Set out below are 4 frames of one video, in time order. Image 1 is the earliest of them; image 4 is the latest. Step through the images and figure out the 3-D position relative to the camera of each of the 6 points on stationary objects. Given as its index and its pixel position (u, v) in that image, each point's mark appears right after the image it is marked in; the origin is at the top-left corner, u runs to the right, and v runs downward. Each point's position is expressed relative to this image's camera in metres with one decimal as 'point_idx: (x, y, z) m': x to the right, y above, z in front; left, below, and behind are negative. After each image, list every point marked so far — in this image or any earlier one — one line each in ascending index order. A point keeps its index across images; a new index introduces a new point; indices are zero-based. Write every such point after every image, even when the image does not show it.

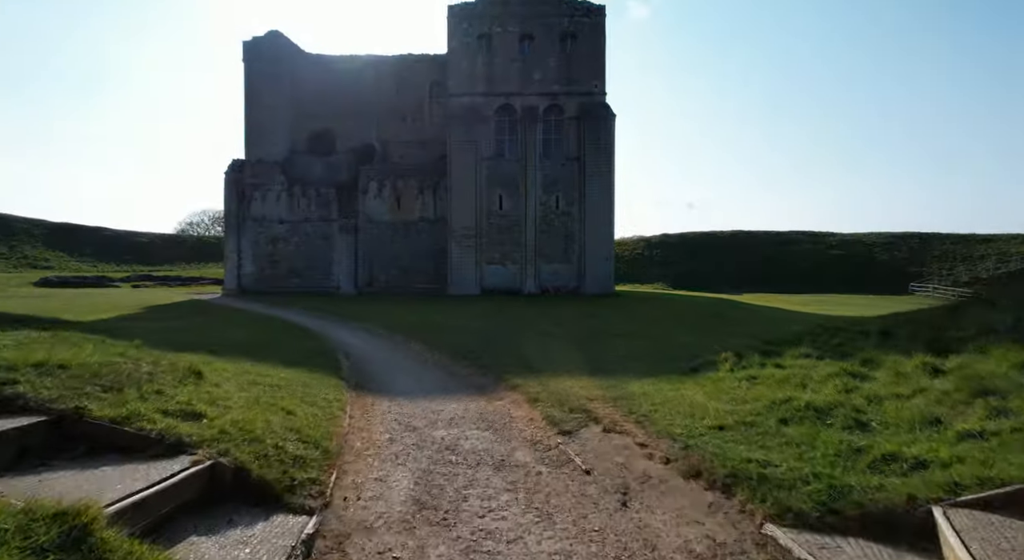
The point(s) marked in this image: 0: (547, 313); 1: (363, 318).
0: (+1.2, -1.0, +19.8) m
1: (-4.4, -1.0, +17.2) m
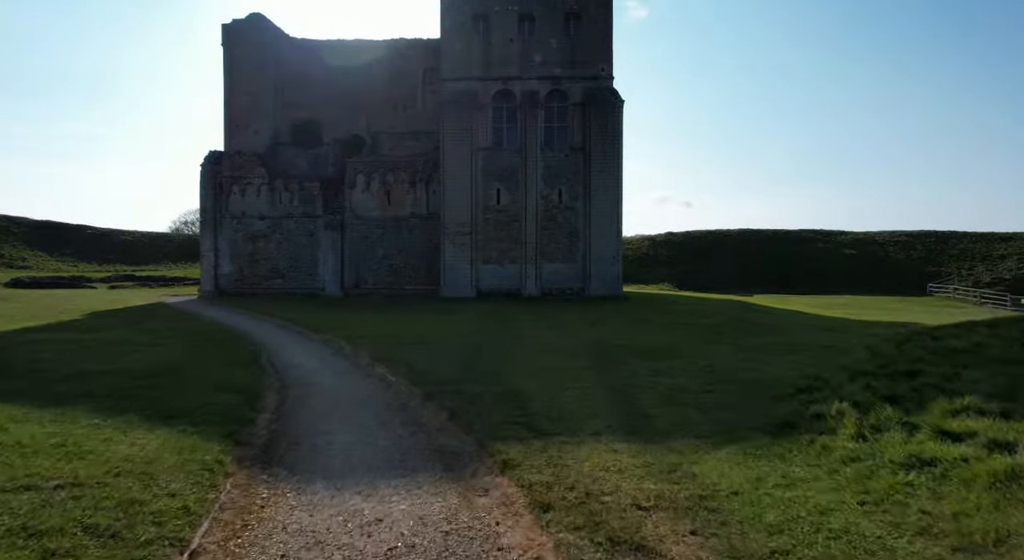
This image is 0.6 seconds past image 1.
0: (+1.1, -1.1, +17.3) m
1: (-4.4, -1.1, +14.7) m
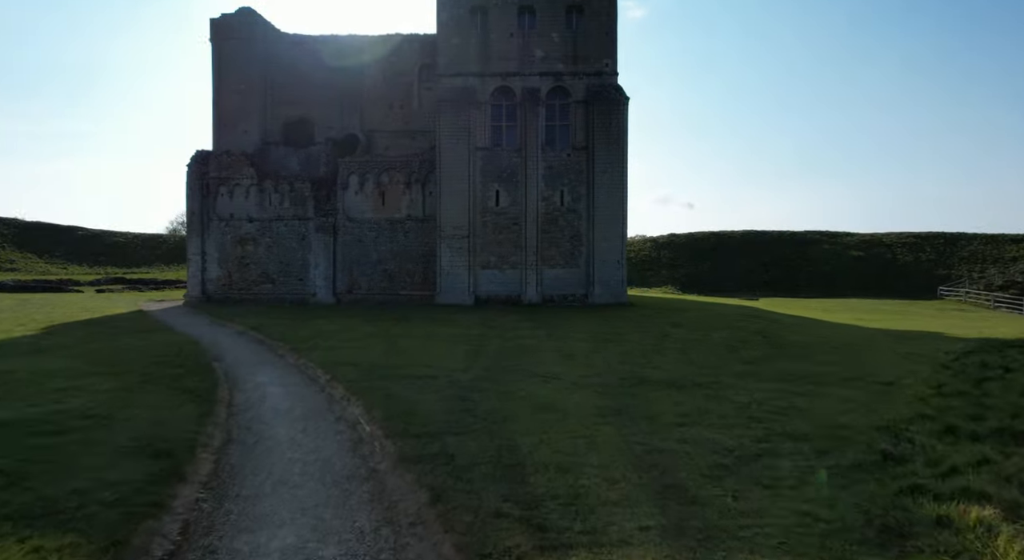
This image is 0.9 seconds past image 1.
0: (+1.1, -1.3, +16.0) m
1: (-4.5, -1.3, +13.4) m
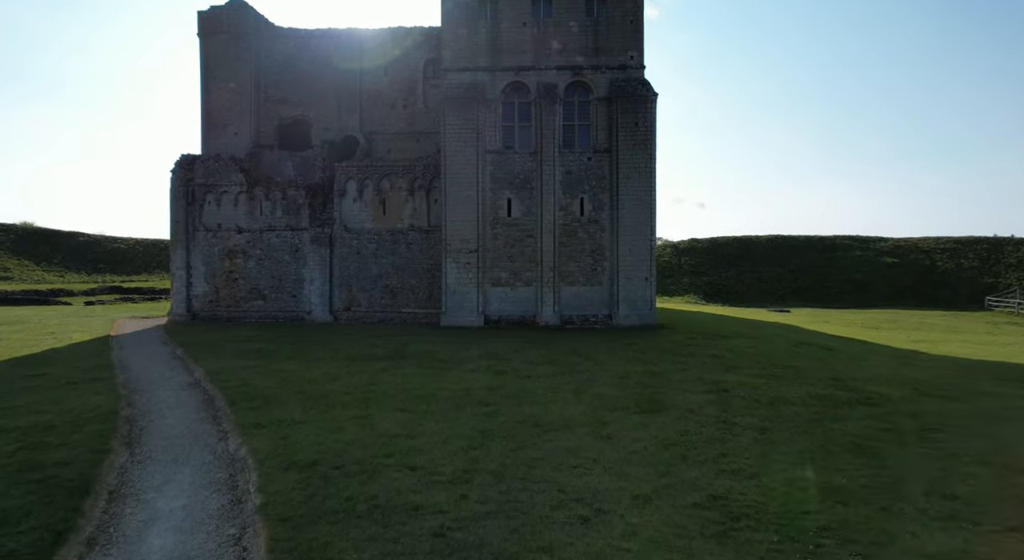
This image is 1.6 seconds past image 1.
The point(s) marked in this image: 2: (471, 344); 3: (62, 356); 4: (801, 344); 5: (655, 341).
0: (+1.4, -2.1, +13.2) m
1: (-4.2, -2.1, +10.6) m
2: (-1.2, -2.0, +18.0) m
3: (-11.6, -2.0, +15.2) m
4: (+9.6, -2.1, +19.6) m
5: (+4.6, -2.0, +19.2) m
